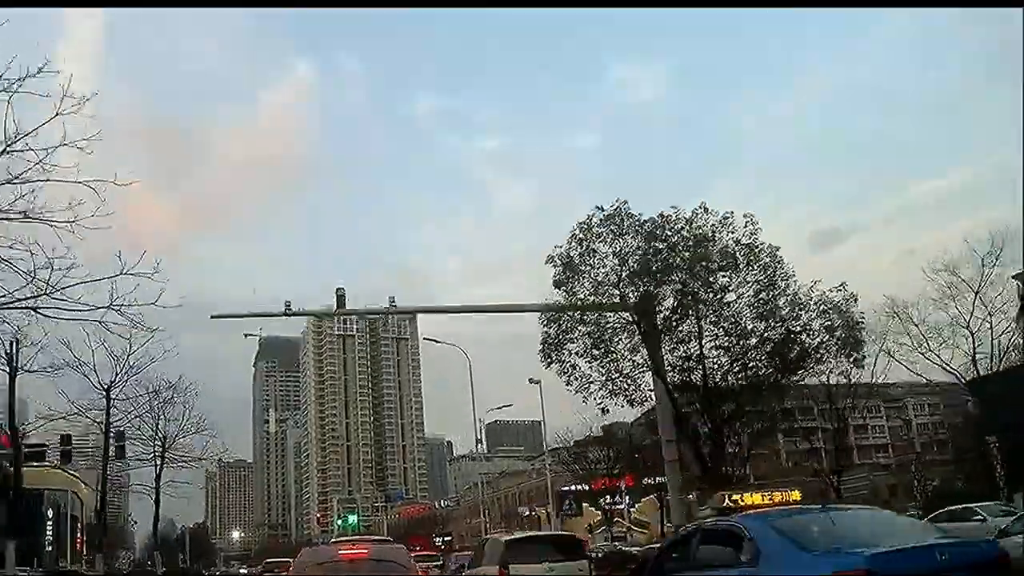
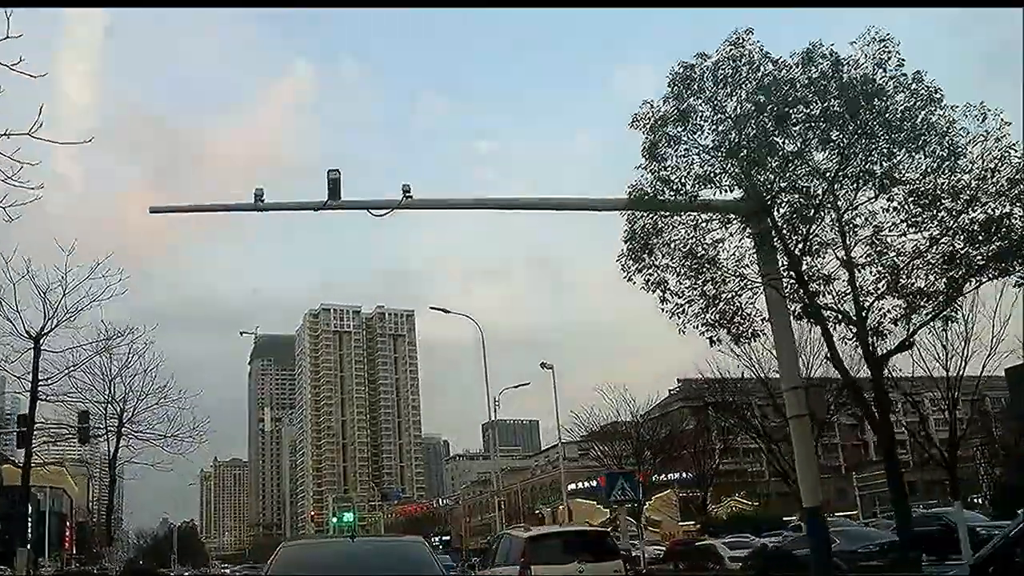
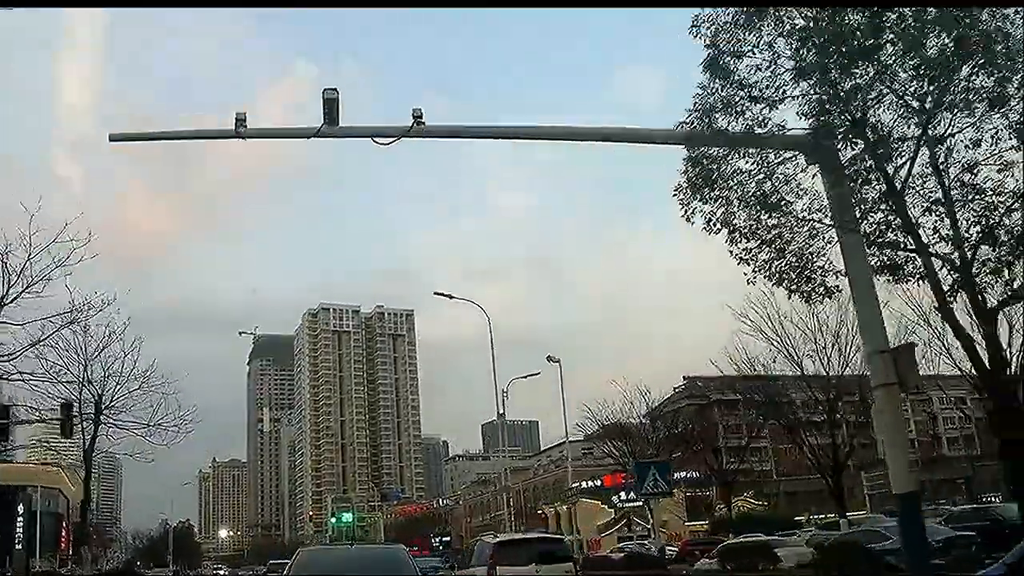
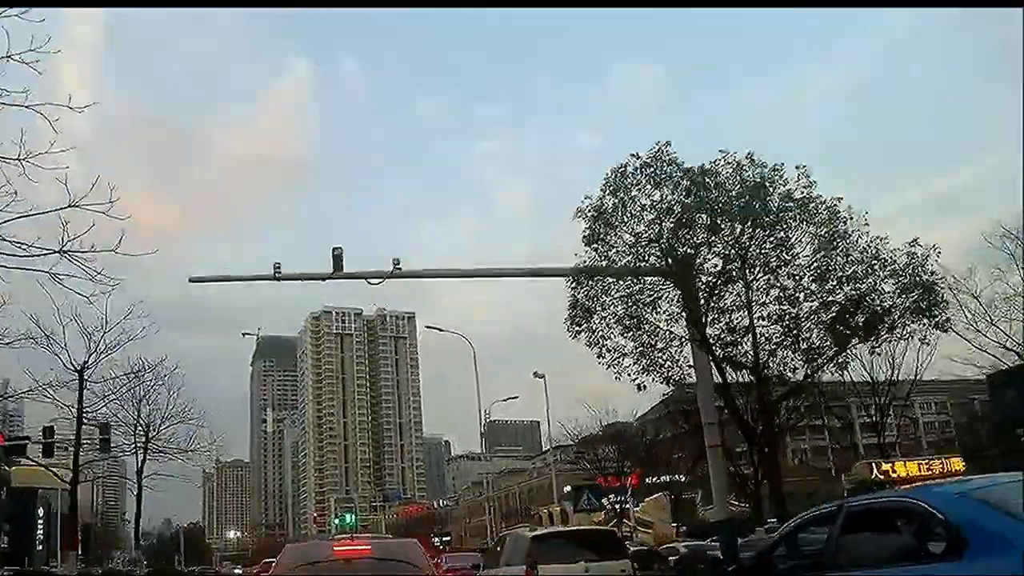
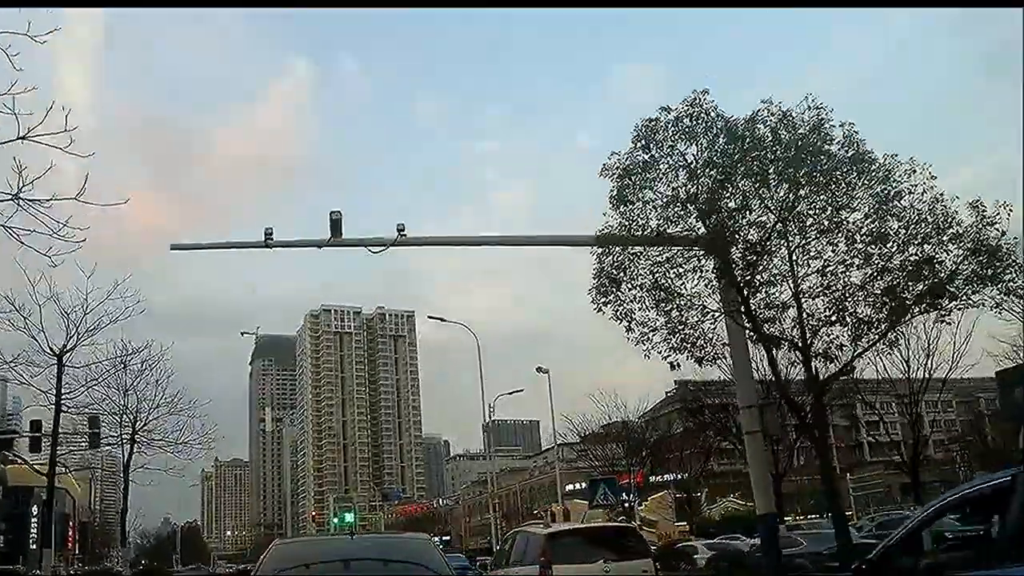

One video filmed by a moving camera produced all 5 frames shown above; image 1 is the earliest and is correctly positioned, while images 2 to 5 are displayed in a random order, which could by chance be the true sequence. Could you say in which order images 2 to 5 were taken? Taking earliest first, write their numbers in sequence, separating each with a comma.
4, 5, 2, 3
